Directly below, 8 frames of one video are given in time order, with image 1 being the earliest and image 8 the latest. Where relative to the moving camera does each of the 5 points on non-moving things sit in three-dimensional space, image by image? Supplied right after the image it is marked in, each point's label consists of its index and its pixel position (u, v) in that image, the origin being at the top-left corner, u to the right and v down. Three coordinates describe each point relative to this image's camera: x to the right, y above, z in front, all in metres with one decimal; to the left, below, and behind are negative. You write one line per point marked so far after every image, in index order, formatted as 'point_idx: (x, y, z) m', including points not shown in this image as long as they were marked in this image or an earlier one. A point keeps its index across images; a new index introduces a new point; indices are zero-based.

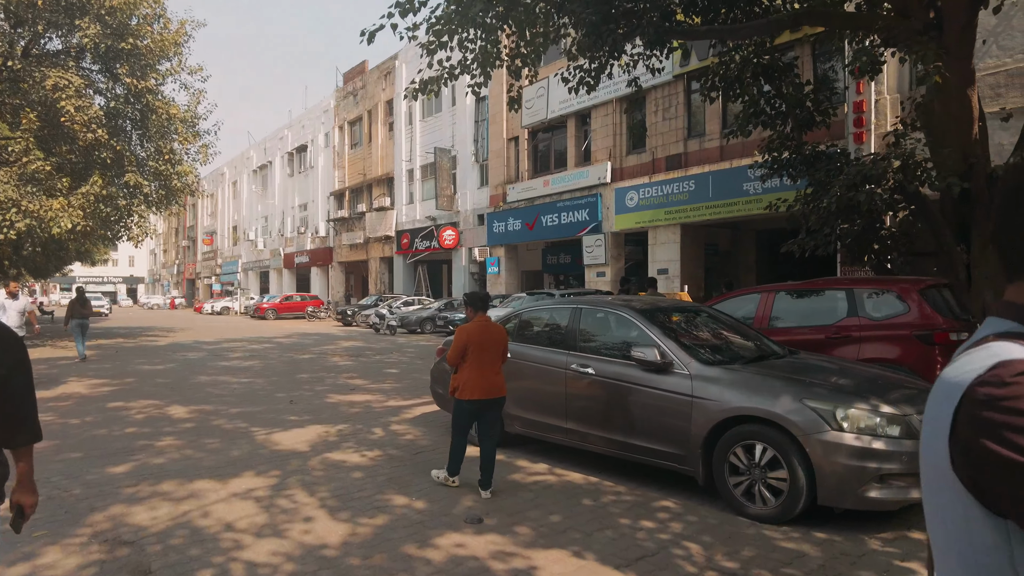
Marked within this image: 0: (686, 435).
0: (+1.1, -1.0, +4.3) m
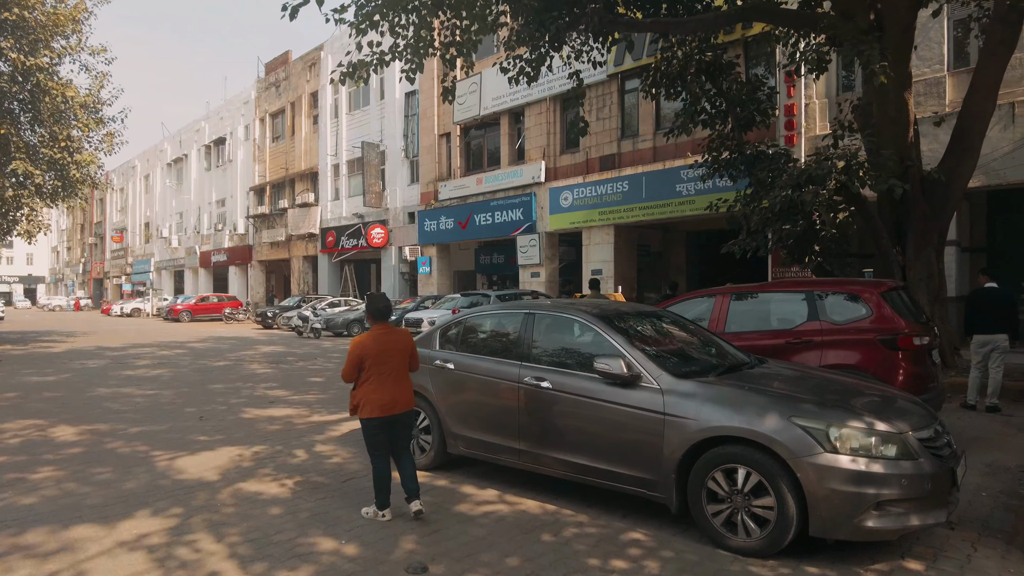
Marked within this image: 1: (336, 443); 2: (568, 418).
0: (+0.8, -1.0, +3.9) m
1: (-1.6, -1.4, +6.2) m
2: (+0.4, -0.8, +4.3) m
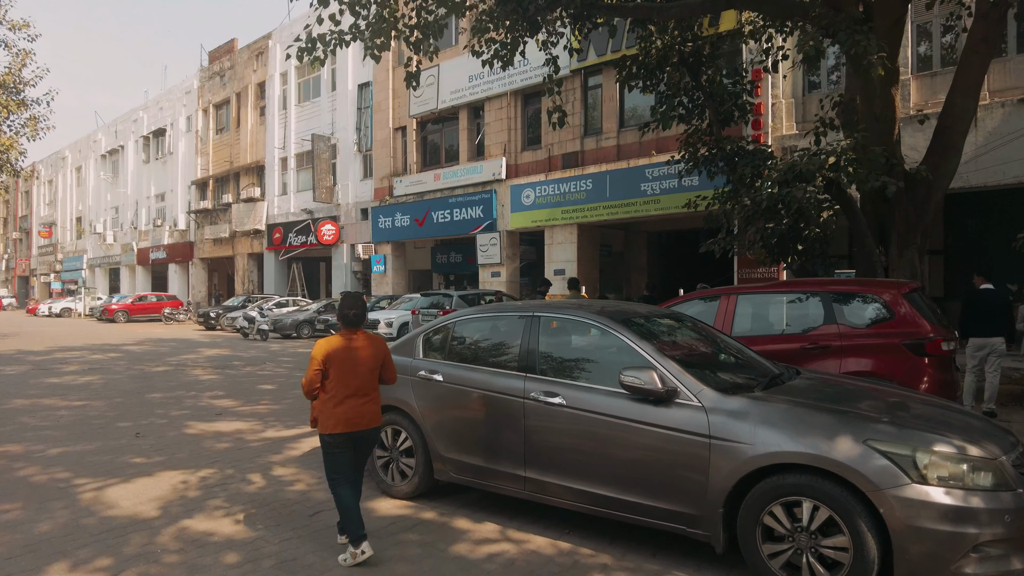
0: (+0.9, -1.0, +3.2) m
1: (-1.7, -1.4, +5.4) m
2: (+0.4, -0.8, +3.6) m
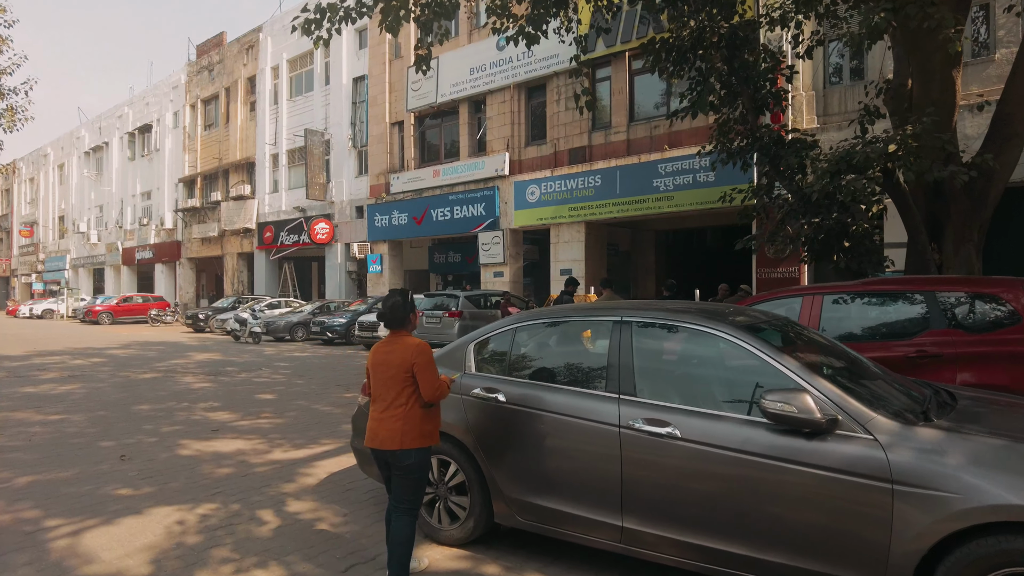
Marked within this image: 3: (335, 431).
0: (+1.3, -1.0, +2.4) m
1: (-1.3, -1.4, +4.5) m
2: (+0.8, -0.8, +2.8) m
3: (-1.8, -1.4, +6.7) m
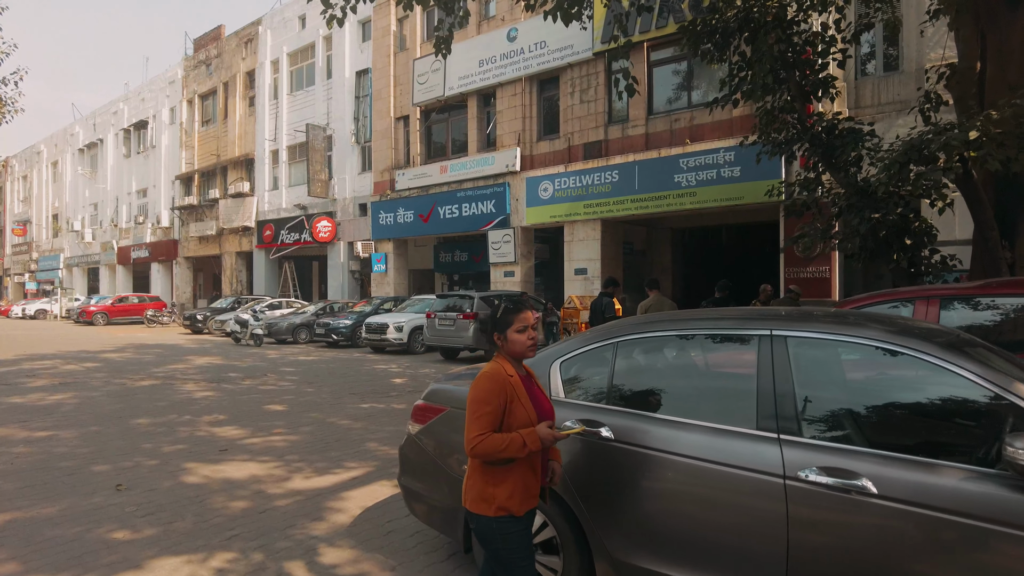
0: (+1.8, -1.0, +1.7) m
1: (-0.9, -1.4, +3.8) m
2: (+1.3, -0.8, +2.1) m
3: (-1.3, -1.4, +5.9) m
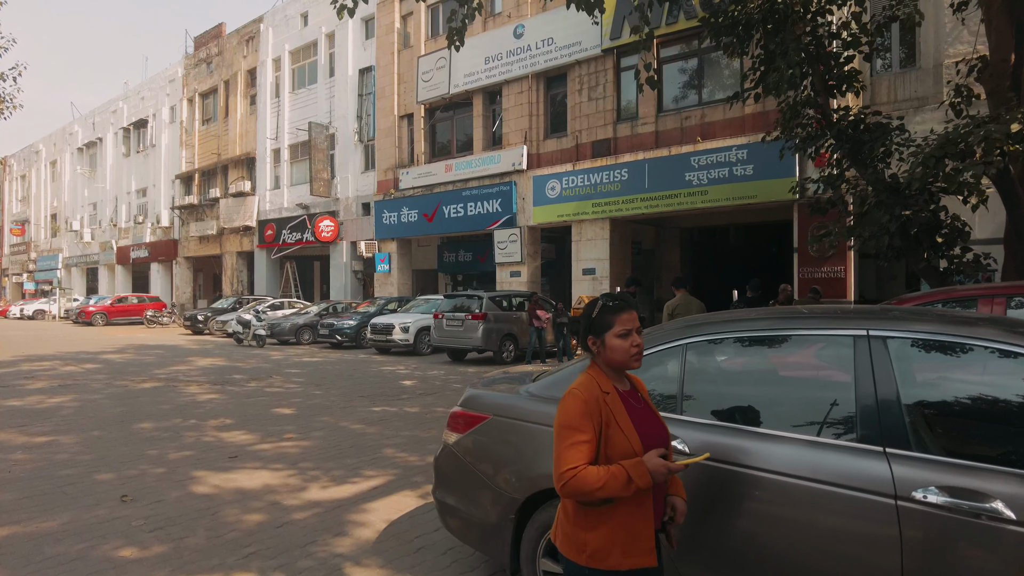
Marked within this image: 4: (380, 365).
0: (+2.0, -1.0, +1.4) m
1: (-0.7, -1.4, +3.5) m
2: (+1.5, -0.8, +1.8) m
3: (-1.1, -1.4, +5.6) m
4: (-2.7, -1.6, +13.6) m
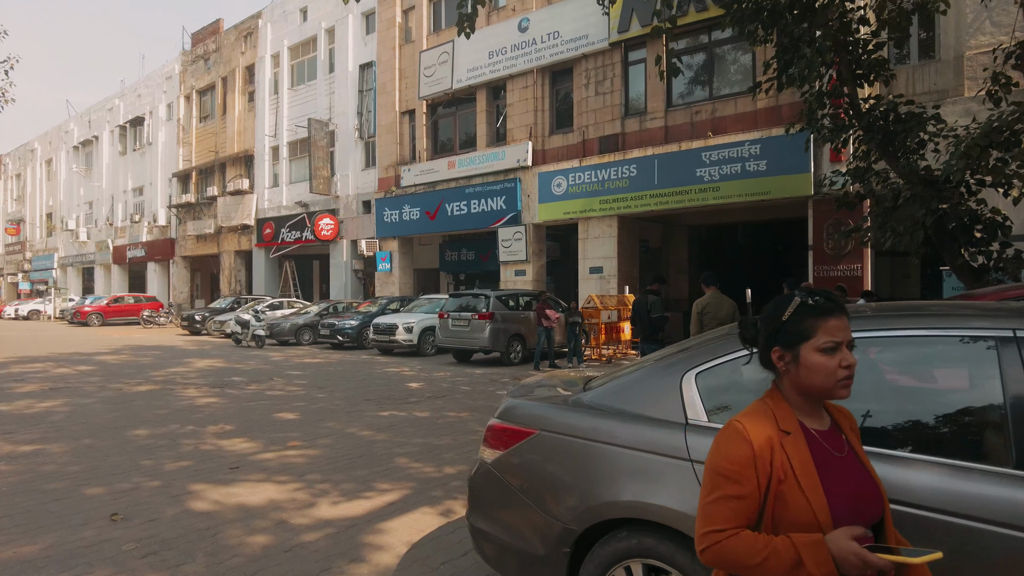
0: (+2.2, -0.9, +1.0) m
1: (-0.5, -1.4, +3.0) m
2: (+1.7, -0.8, +1.3) m
3: (-0.9, -1.4, +5.2) m
4: (-2.5, -1.5, +13.2) m
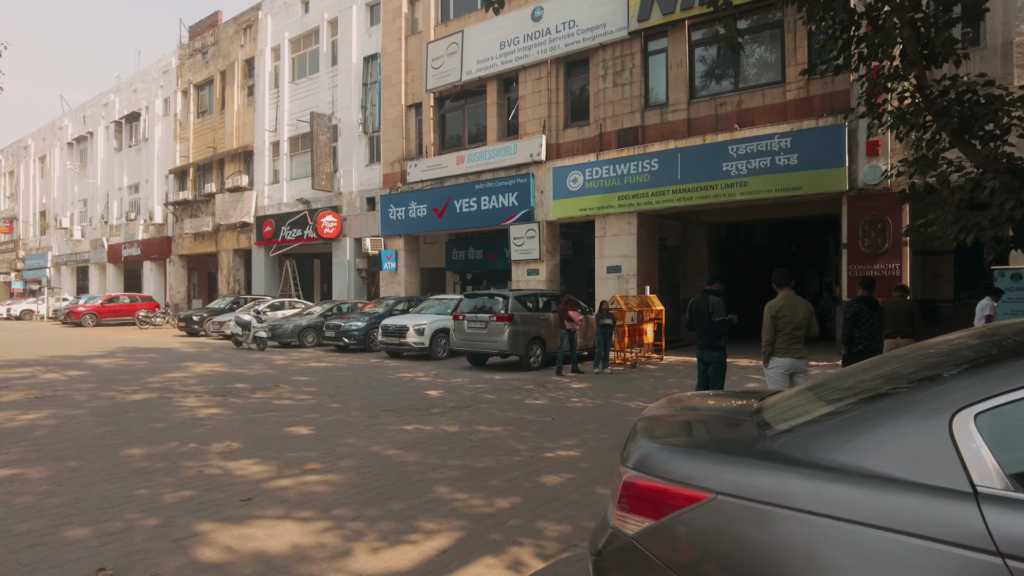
0: (+2.6, -0.9, +0.2) m
1: (0.0, -1.4, +2.2) m
2: (+2.1, -0.8, +0.5) m
3: (-0.5, -1.4, +4.4) m
4: (-2.1, -1.5, +12.4) m
